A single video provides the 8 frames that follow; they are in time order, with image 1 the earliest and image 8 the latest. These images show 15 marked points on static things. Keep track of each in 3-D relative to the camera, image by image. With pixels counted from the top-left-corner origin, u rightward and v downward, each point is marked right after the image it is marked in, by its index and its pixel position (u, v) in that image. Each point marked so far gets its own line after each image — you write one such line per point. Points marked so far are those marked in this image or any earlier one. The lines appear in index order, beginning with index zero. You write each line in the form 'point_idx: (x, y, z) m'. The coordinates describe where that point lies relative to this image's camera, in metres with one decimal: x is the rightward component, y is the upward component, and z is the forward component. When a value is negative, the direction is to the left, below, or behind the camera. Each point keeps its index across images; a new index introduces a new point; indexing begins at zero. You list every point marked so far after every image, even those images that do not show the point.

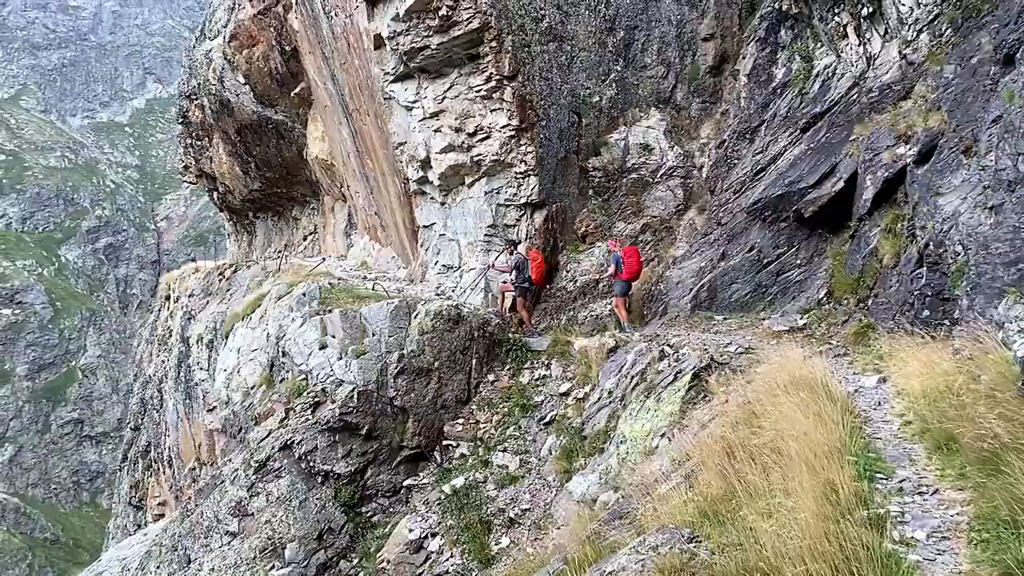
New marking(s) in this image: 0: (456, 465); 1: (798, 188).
0: (-0.8, -2.4, +12.0) m
1: (+3.9, +1.4, +11.9) m
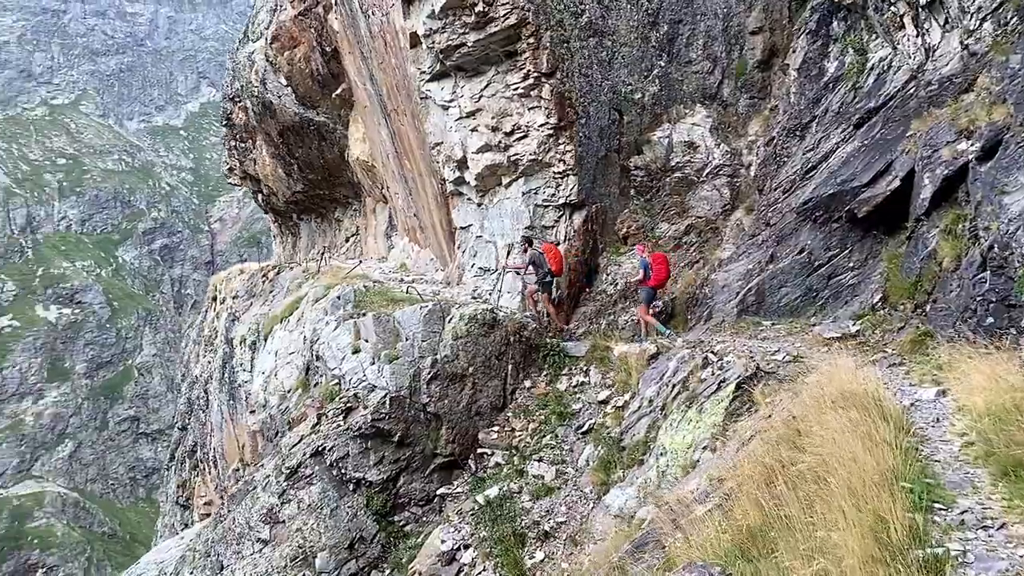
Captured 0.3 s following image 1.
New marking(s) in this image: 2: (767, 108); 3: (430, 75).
0: (-0.3, -2.4, +11.6) m
1: (+4.3, +1.3, +11.3) m
2: (+4.3, +3.0, +14.7) m
3: (-1.5, +3.7, +15.4) m
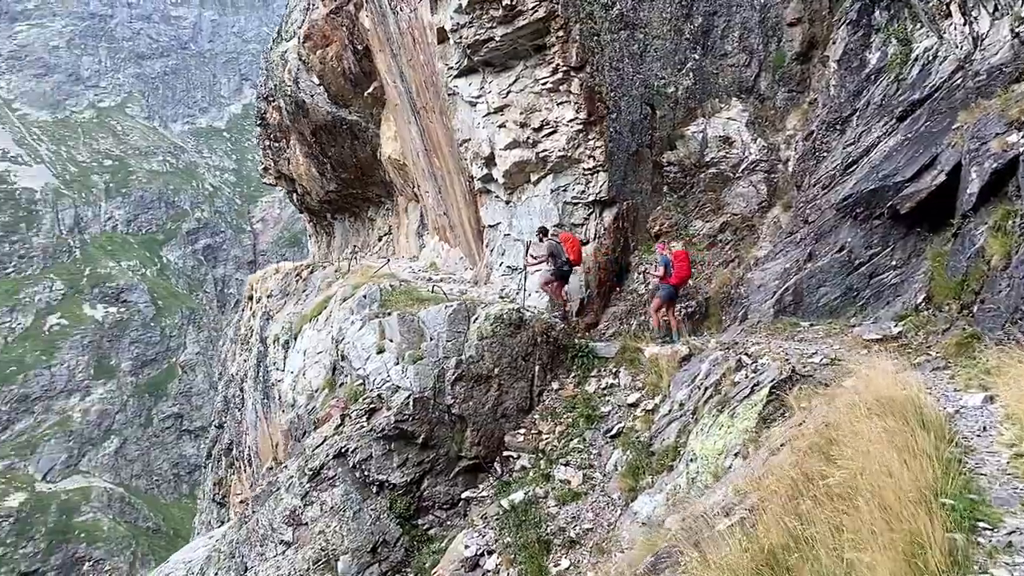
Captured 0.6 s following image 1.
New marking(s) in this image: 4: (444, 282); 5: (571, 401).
0: (+0.1, -2.4, +11.3) m
1: (+4.6, +1.3, +10.8) m
2: (+4.8, +3.0, +14.2) m
3: (-1.0, +3.7, +15.1) m
4: (-1.3, +0.1, +16.0) m
5: (+0.8, -1.5, +12.1) m
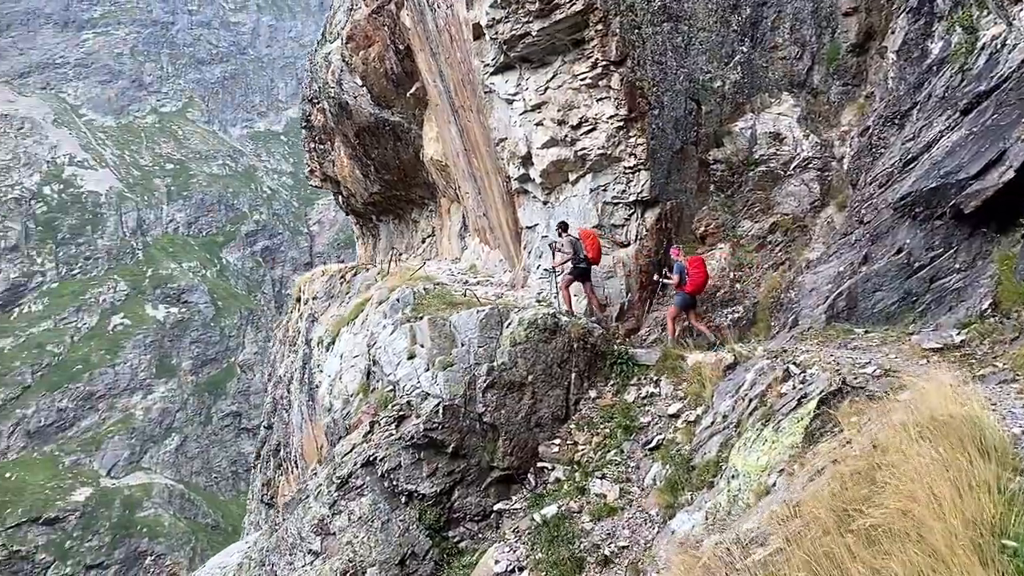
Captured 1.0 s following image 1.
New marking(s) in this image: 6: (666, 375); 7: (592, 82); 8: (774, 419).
0: (+0.5, -2.5, +10.8) m
1: (+5.0, +1.2, +10.0) m
2: (+5.3, +2.9, +13.5) m
3: (-0.3, +3.7, +14.7) m
4: (-0.6, 0.0, +15.6) m
5: (+1.3, -1.6, +11.5) m
6: (+2.0, -1.1, +11.7) m
7: (+1.2, +3.2, +13.6) m
8: (+2.7, -1.3, +9.0) m
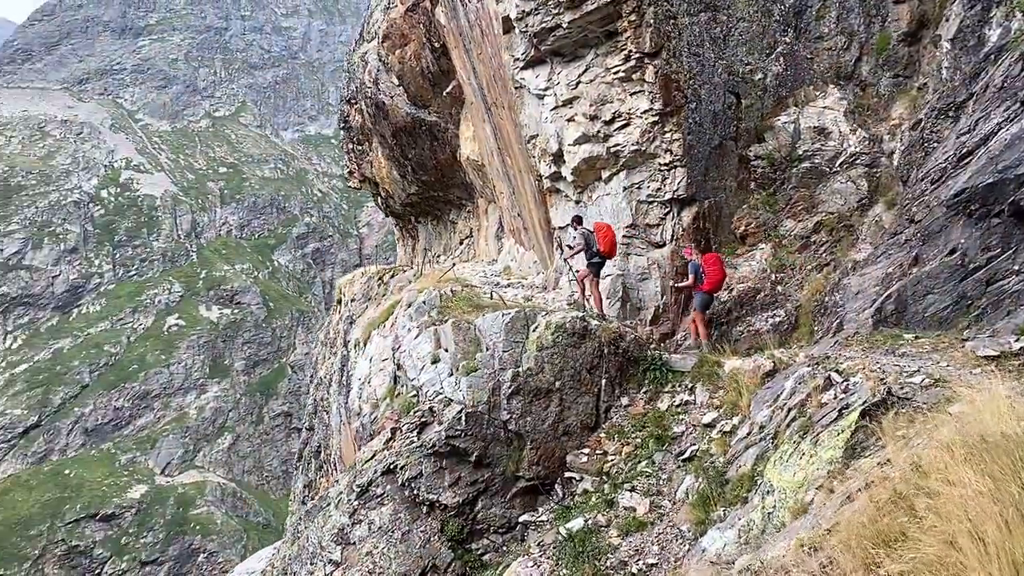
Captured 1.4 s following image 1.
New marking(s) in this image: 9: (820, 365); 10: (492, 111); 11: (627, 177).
0: (+0.8, -2.5, +10.3) m
1: (+5.3, +1.2, +9.3) m
2: (+5.8, +2.9, +12.7) m
3: (+0.2, +3.6, +14.3) m
4: (0.0, 0.0, +15.1) m
5: (+1.6, -1.6, +11.0) m
6: (+2.4, -1.2, +11.1) m
7: (+1.7, +3.2, +13.1) m
8: (+2.8, -1.4, +8.4) m
9: (+3.4, -0.9, +9.7) m
10: (-0.4, +3.3, +16.6) m
11: (+1.7, +1.7, +13.3) m
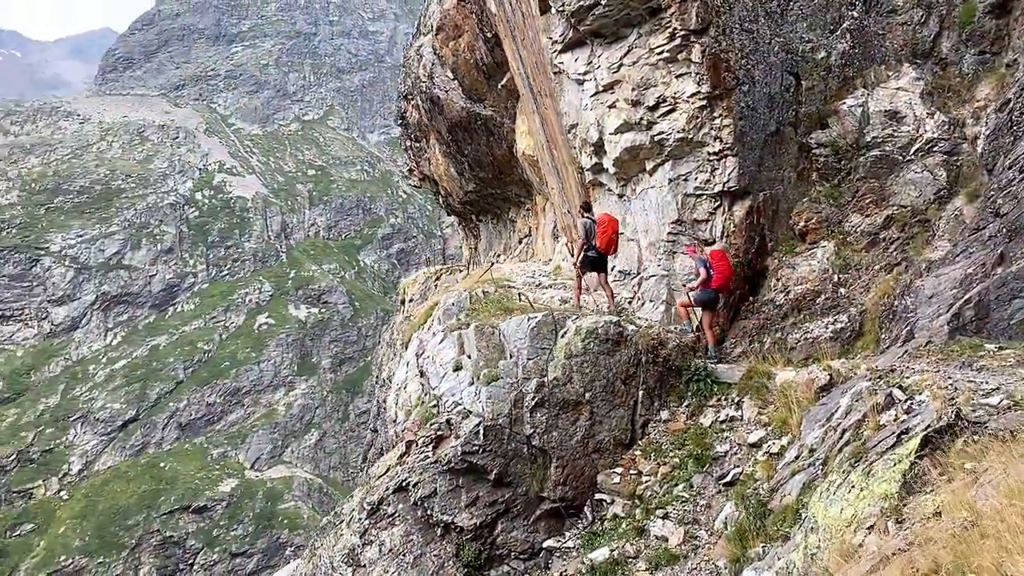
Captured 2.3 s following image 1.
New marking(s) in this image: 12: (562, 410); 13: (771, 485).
0: (+1.0, -2.5, +9.3) m
1: (+5.4, +1.2, +7.8) m
2: (+6.2, +2.9, +11.2) m
3: (+0.8, +3.6, +13.3) m
4: (+0.7, 0.0, +14.2) m
5: (+1.9, -1.7, +9.9) m
6: (+2.7, -1.2, +9.9) m
7: (+2.2, +3.1, +12.0) m
8: (+2.9, -1.4, +7.2) m
9: (+3.5, -0.9, +8.4) m
10: (+0.5, +3.3, +15.7) m
11: (+2.2, +1.6, +12.2) m
12: (+0.6, -1.4, +10.2) m
13: (+2.4, -1.8, +8.3) m
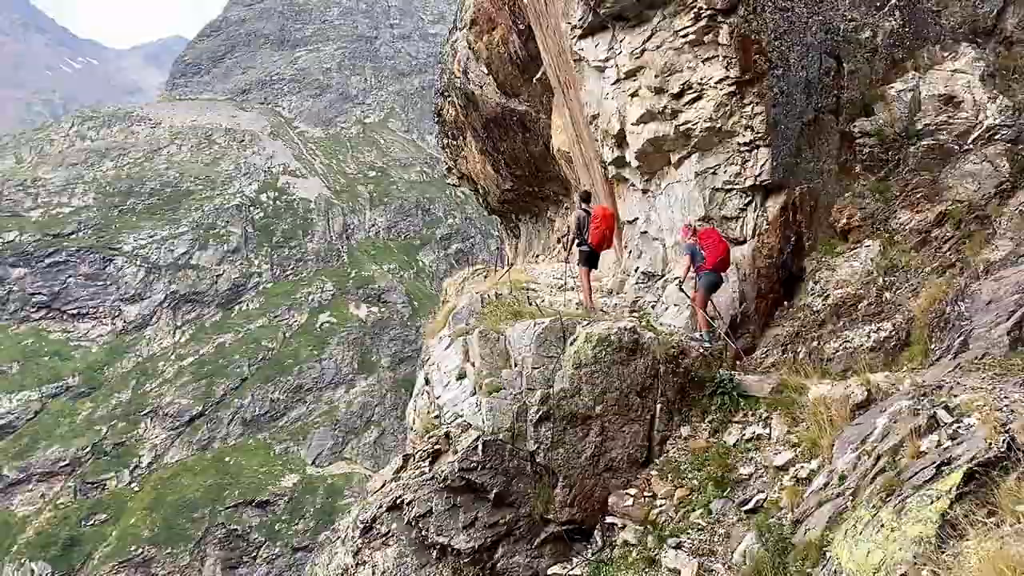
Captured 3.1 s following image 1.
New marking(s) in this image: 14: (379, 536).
0: (+1.0, -2.6, +8.4) m
1: (+5.2, +1.1, +6.6) m
2: (+6.3, +2.8, +9.9) m
3: (+1.1, +3.6, +12.4) m
4: (+1.0, -0.1, +13.3) m
5: (+1.9, -1.7, +8.9) m
6: (+2.7, -1.2, +8.9) m
7: (+2.4, +3.1, +11.0) m
8: (+2.7, -1.4, +6.2) m
9: (+3.4, -0.9, +7.4) m
10: (+0.9, +3.3, +14.8) m
11: (+2.4, +1.6, +11.2) m
12: (+0.6, -1.4, +9.3) m
13: (+2.3, -1.9, +7.3) m
14: (-1.4, -2.6, +9.5) m
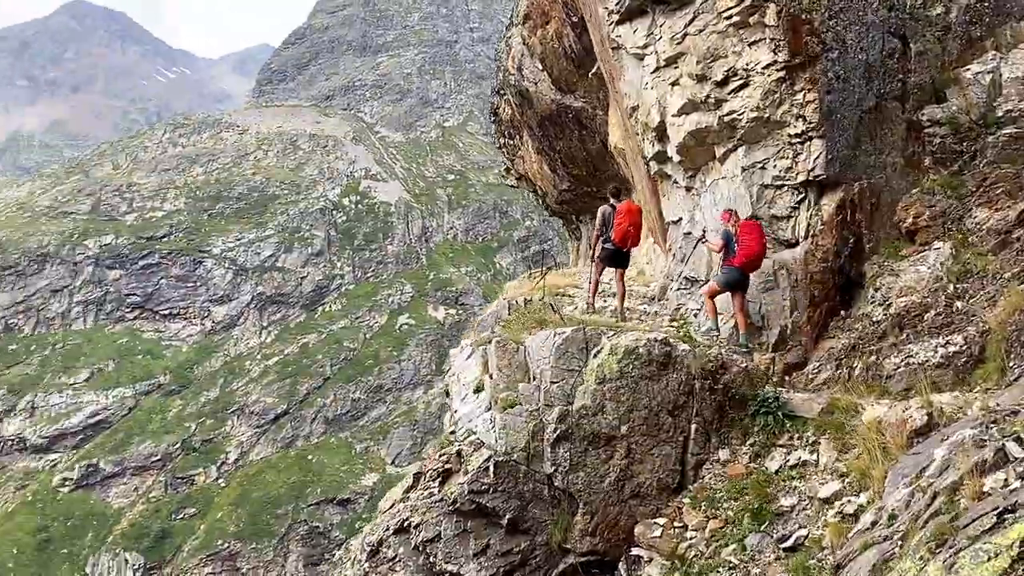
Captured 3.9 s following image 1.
0: (+1.0, -2.6, +7.6) m
1: (+5.2, +1.1, +5.4) m
2: (+6.5, +2.7, +8.6) m
3: (+1.6, +3.5, +11.5) m
4: (+1.5, -0.1, +12.4) m
5: (+2.0, -1.8, +8.0) m
6: (+2.8, -1.3, +7.9) m
7: (+2.7, +3.0, +10.0) m
8: (+2.6, -1.5, +5.1) m
9: (+3.4, -1.0, +6.3) m
10: (+1.6, +3.2, +14.0) m
11: (+2.8, +1.5, +10.2) m
12: (+0.8, -1.5, +8.5) m
13: (+2.3, -1.9, +6.4) m
14: (-1.2, -2.7, +8.8) m
